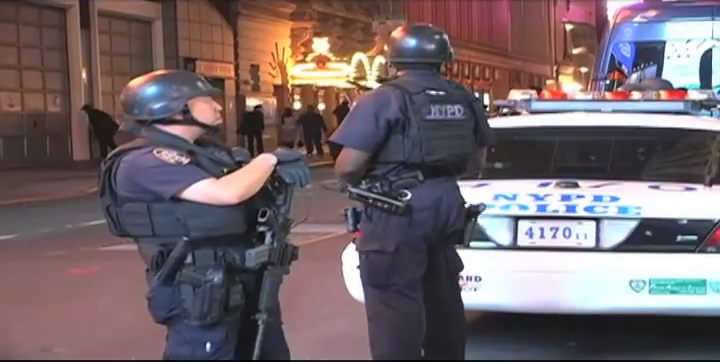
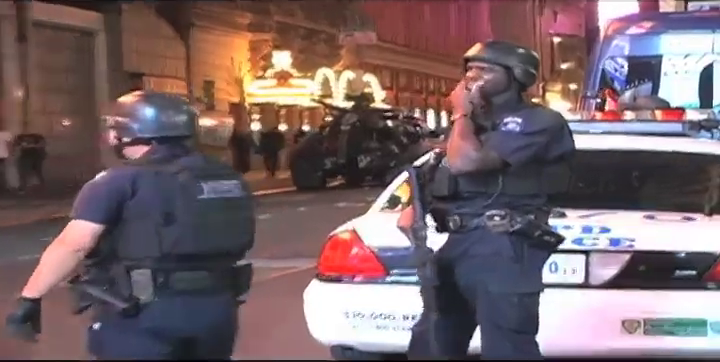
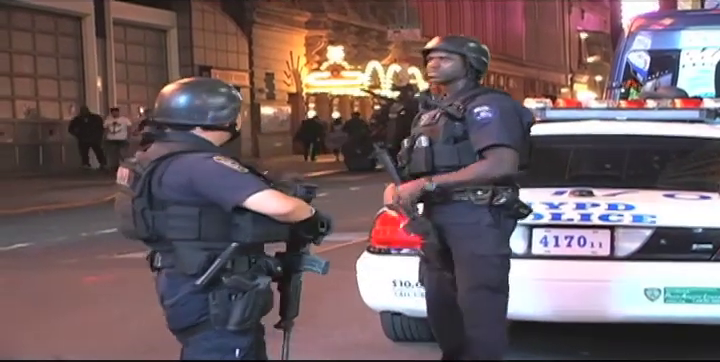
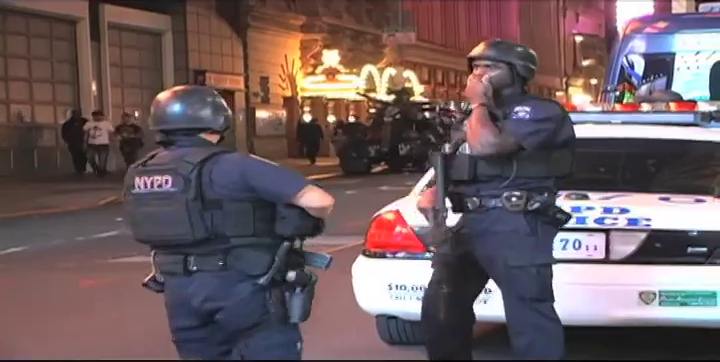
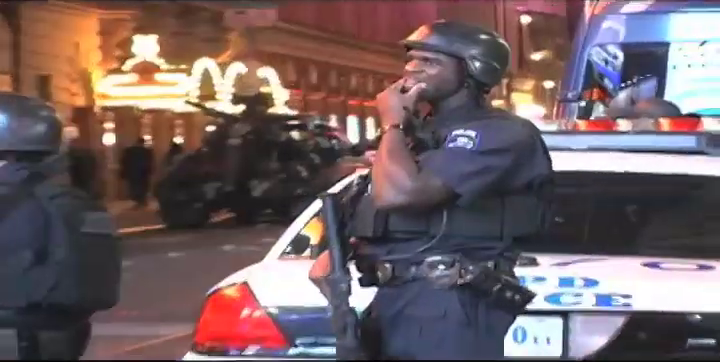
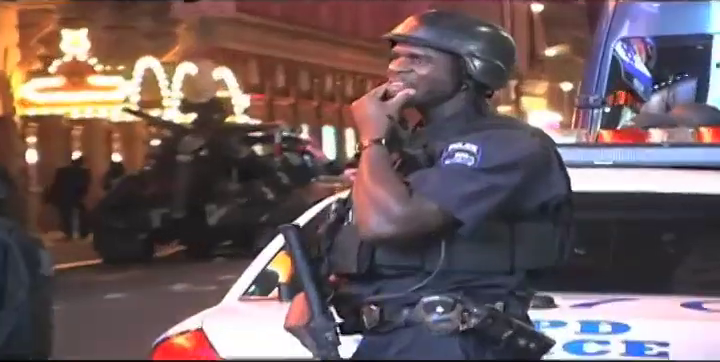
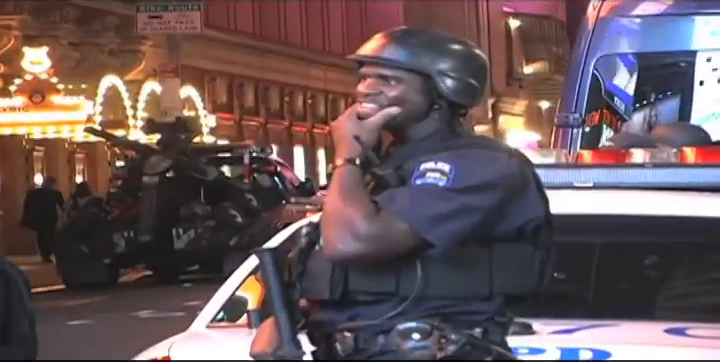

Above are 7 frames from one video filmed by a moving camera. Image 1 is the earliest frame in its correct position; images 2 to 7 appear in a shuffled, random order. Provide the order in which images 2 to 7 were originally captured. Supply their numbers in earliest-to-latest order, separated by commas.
3, 4, 2, 5, 6, 7
